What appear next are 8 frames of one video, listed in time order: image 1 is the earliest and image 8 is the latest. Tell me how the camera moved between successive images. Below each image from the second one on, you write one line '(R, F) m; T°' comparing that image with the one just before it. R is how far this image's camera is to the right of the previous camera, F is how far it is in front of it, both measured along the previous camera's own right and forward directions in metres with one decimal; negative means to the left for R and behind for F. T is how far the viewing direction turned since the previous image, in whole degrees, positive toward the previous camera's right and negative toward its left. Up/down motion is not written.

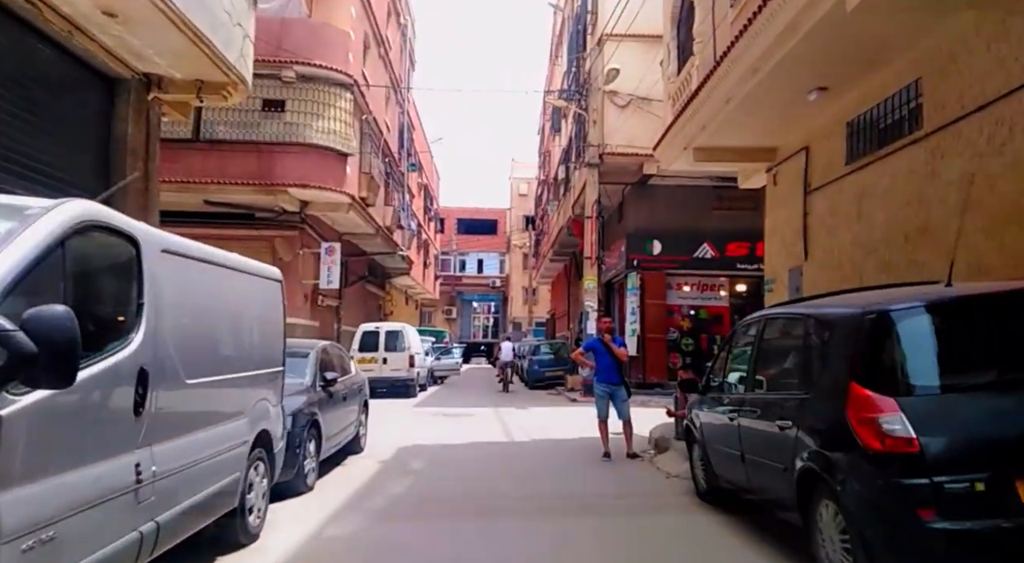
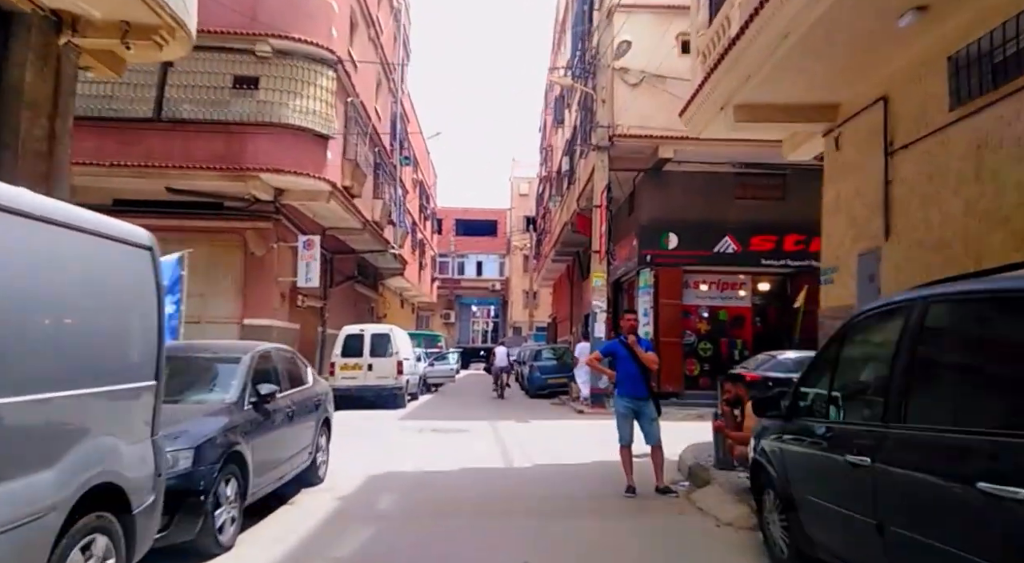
(0.0, +1.8) m; 0°
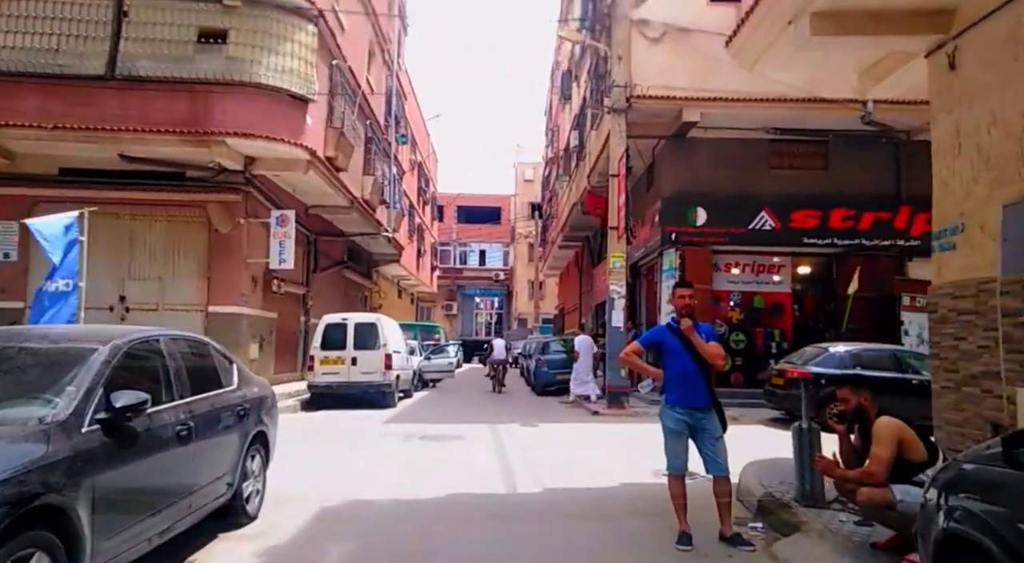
(0.0, +2.0) m; 0°
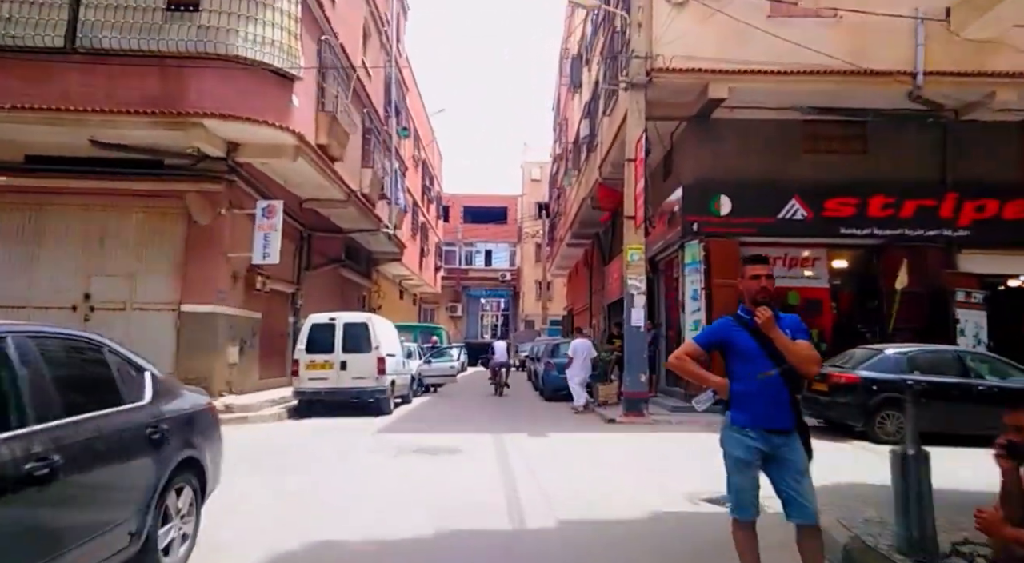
(0.0, +1.3) m; -1°
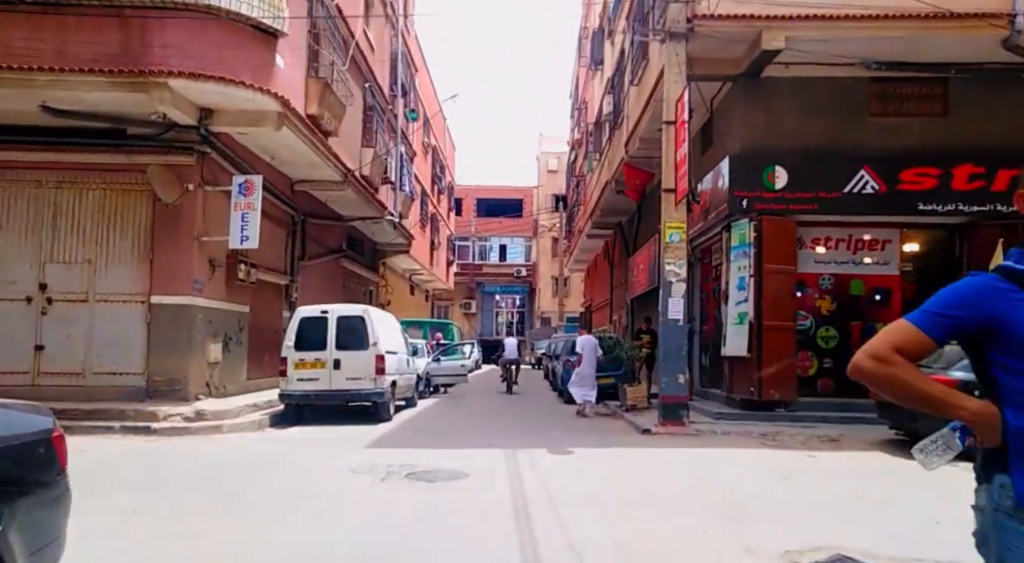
(0.0, +1.9) m; -1°
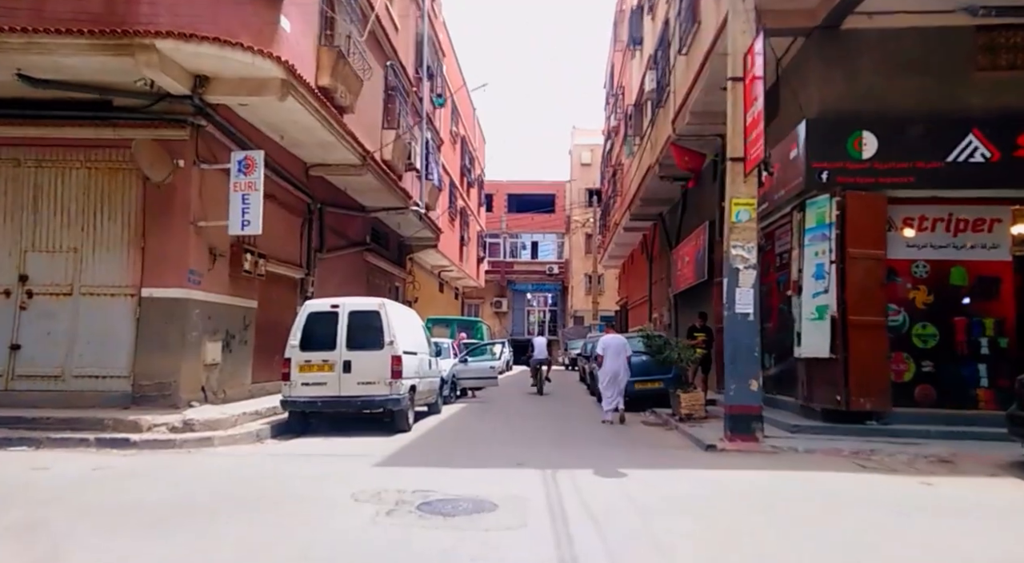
(-0.1, +1.6) m; -2°
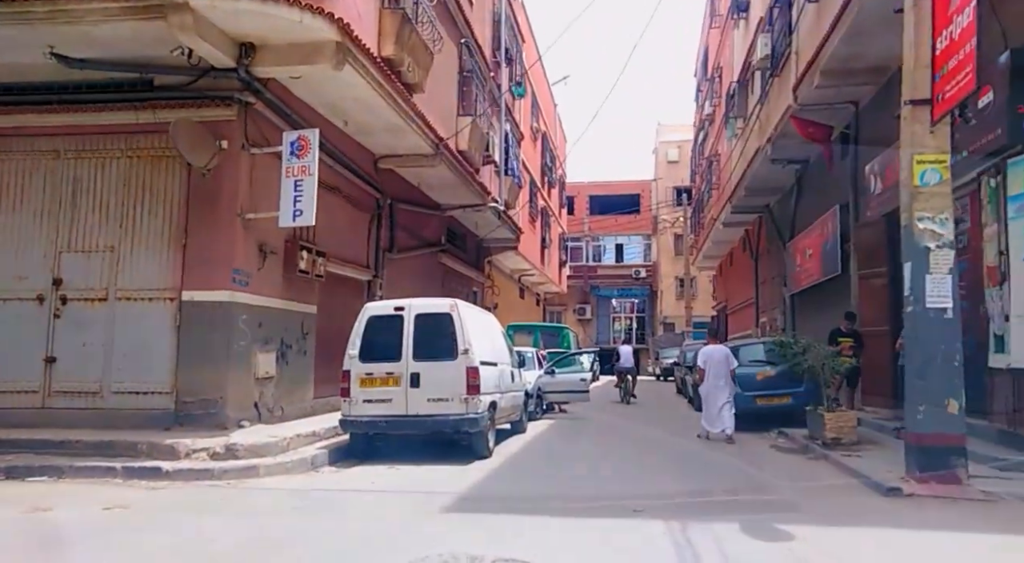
(-0.2, +1.9) m; -6°
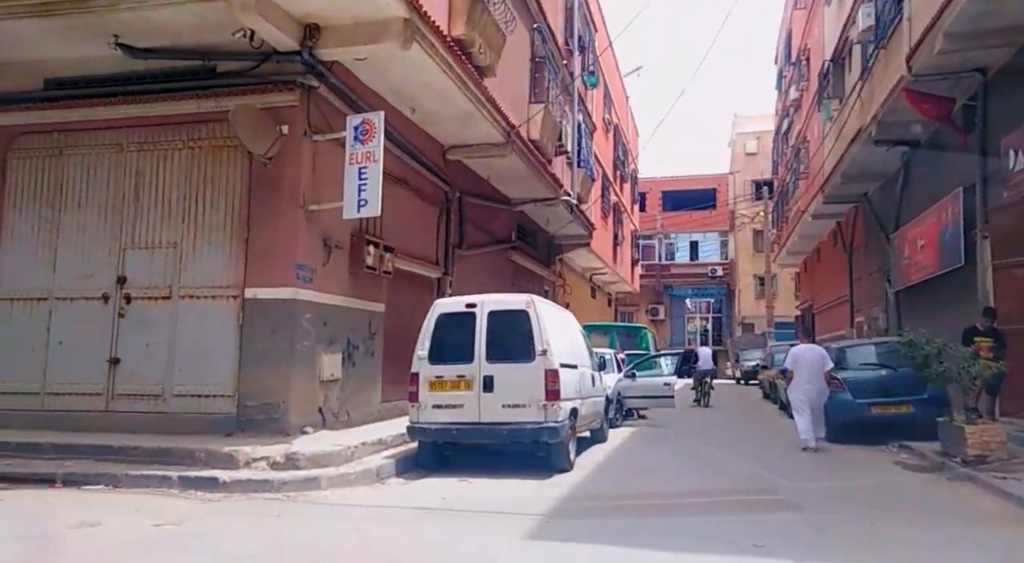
(-0.2, +0.9) m; -5°
